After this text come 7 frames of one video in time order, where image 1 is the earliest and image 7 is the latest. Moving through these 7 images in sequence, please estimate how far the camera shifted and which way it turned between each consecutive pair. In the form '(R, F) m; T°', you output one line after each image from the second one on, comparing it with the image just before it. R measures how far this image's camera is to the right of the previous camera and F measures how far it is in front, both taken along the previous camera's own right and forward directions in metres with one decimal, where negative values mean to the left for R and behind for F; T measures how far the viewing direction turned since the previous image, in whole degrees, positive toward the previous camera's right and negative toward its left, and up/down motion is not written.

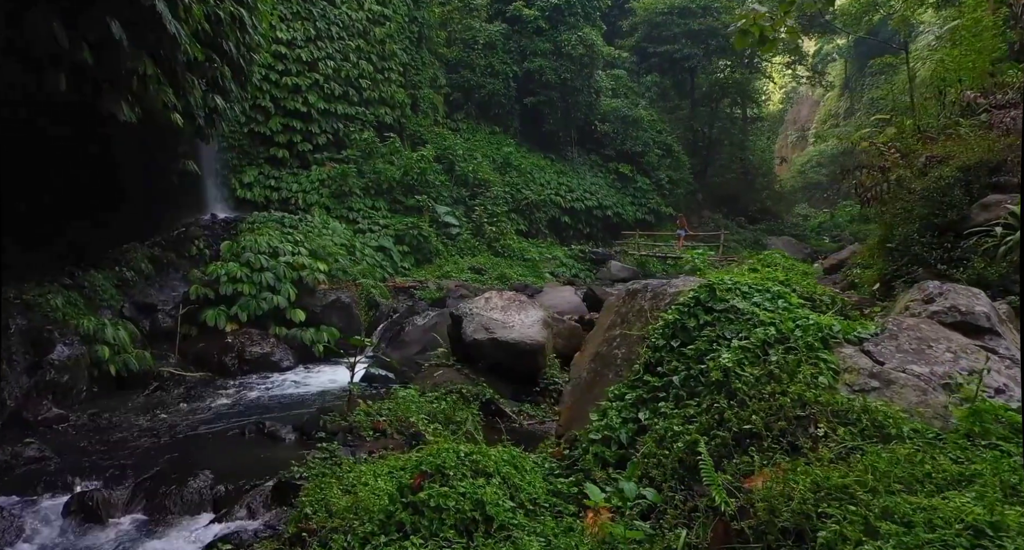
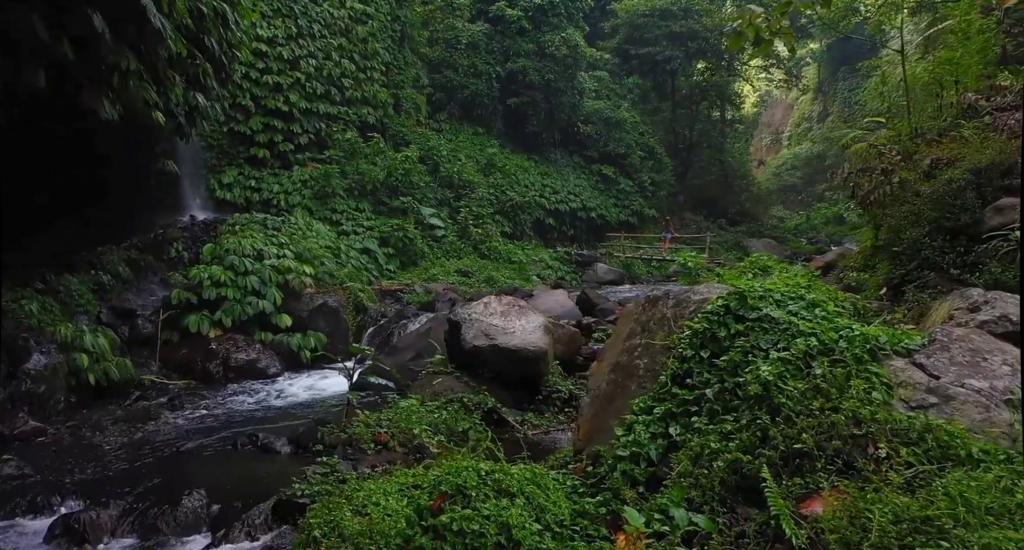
(-0.2, +0.1) m; +2°
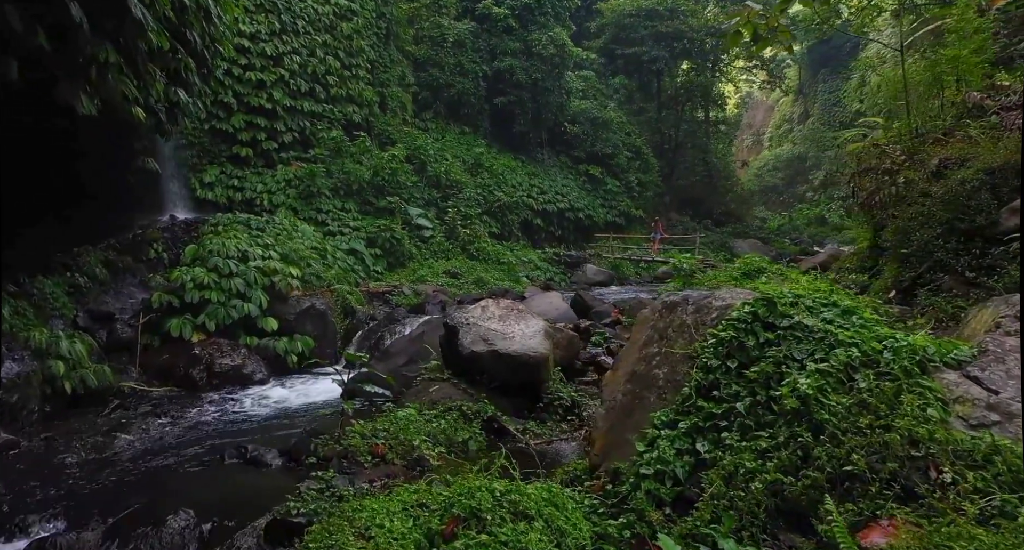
(-0.1, +0.2) m; +2°
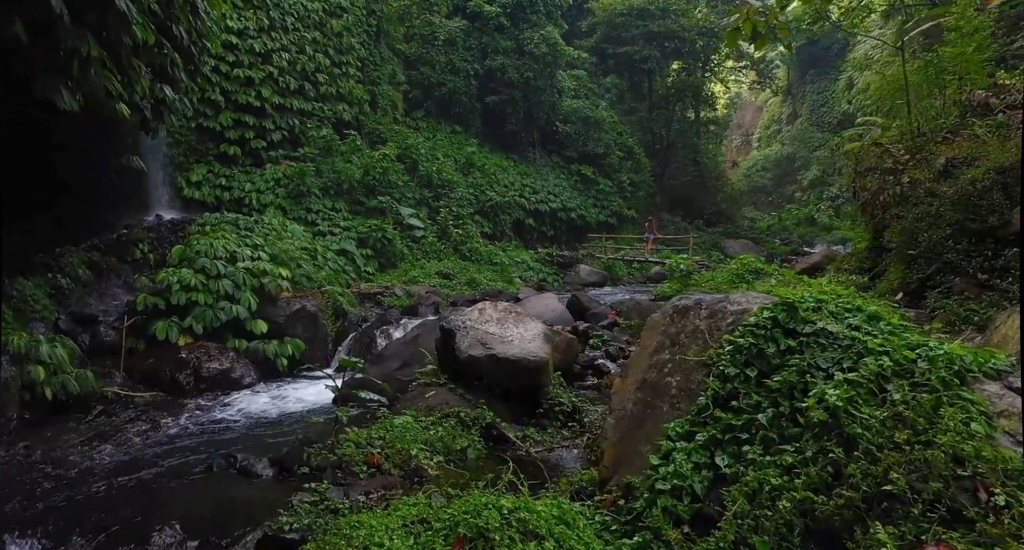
(-0.1, +0.1) m; +1°
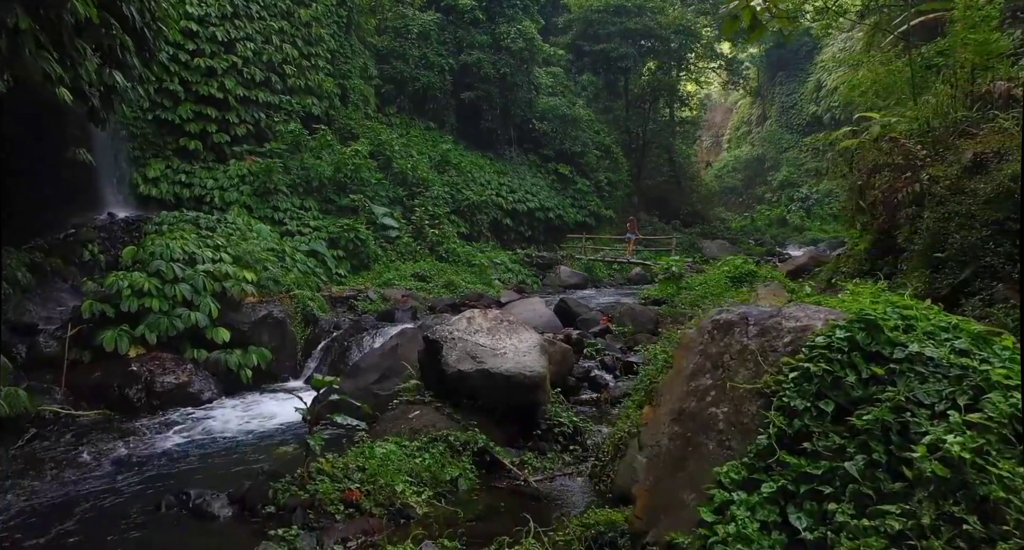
(-0.2, +0.5) m; +3°
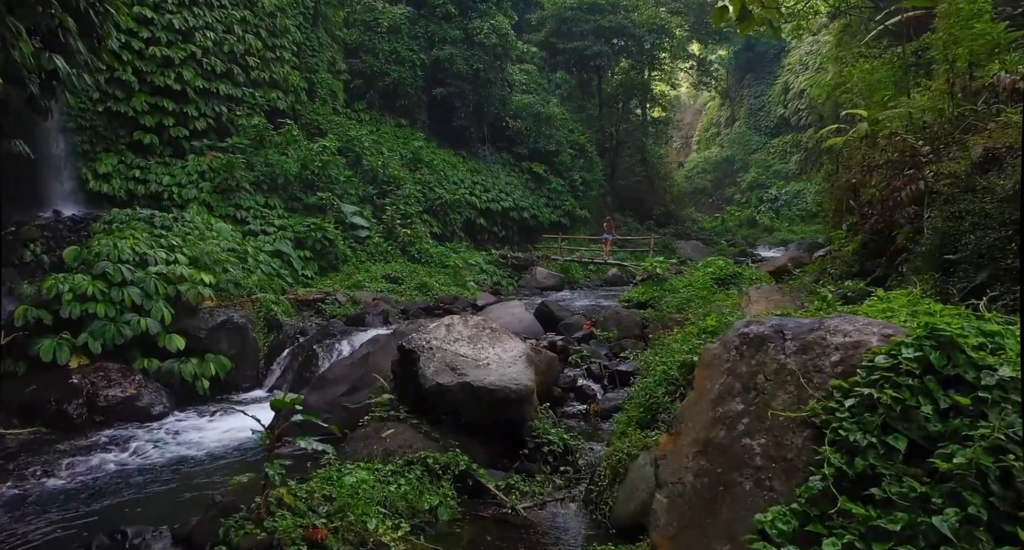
(-0.1, +0.4) m; +3°
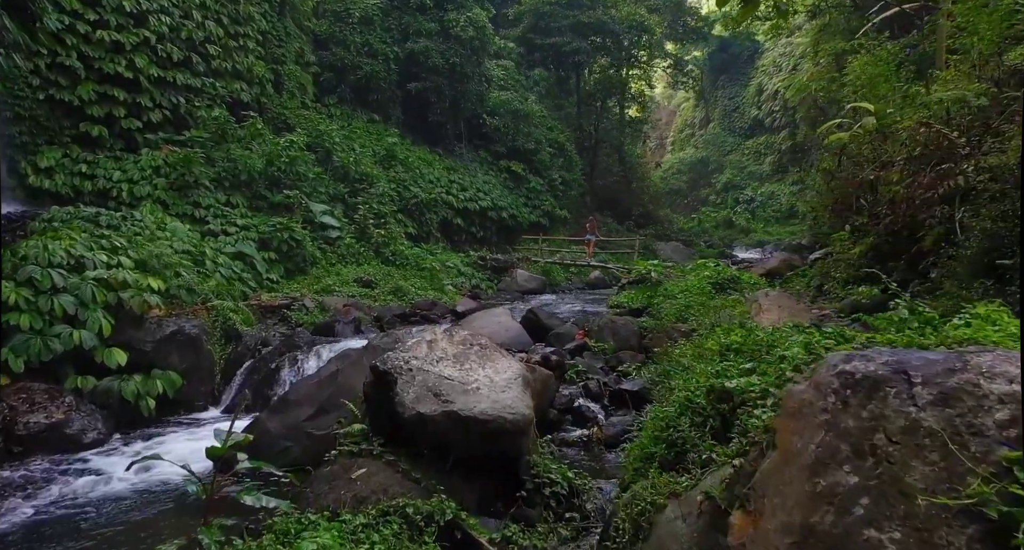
(-0.1, +0.6) m; +2°
